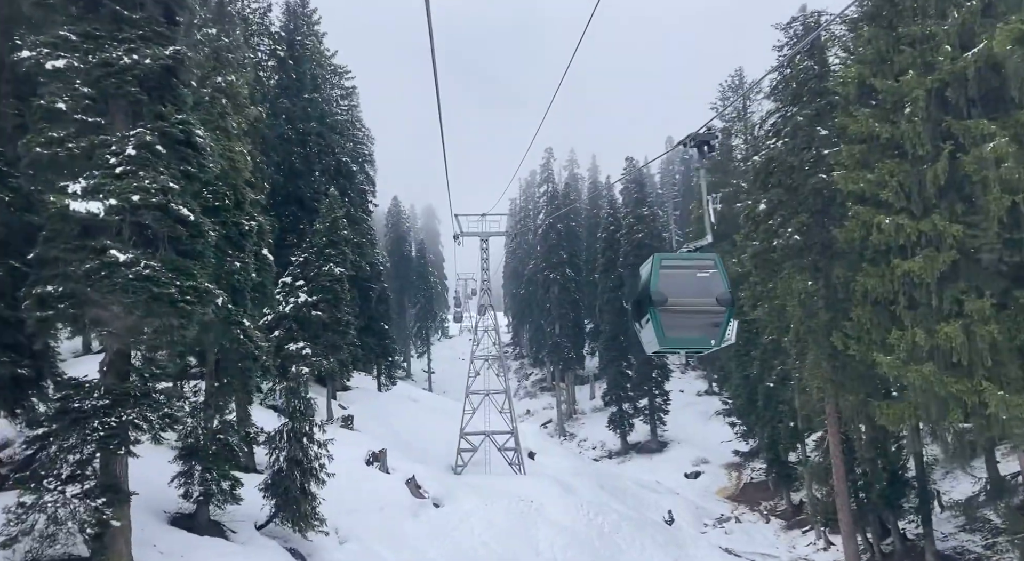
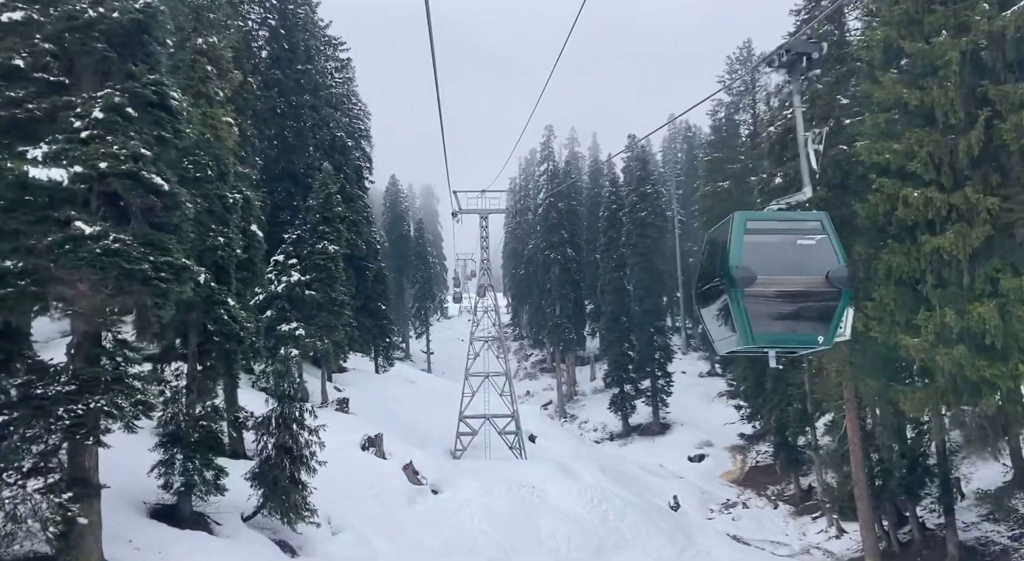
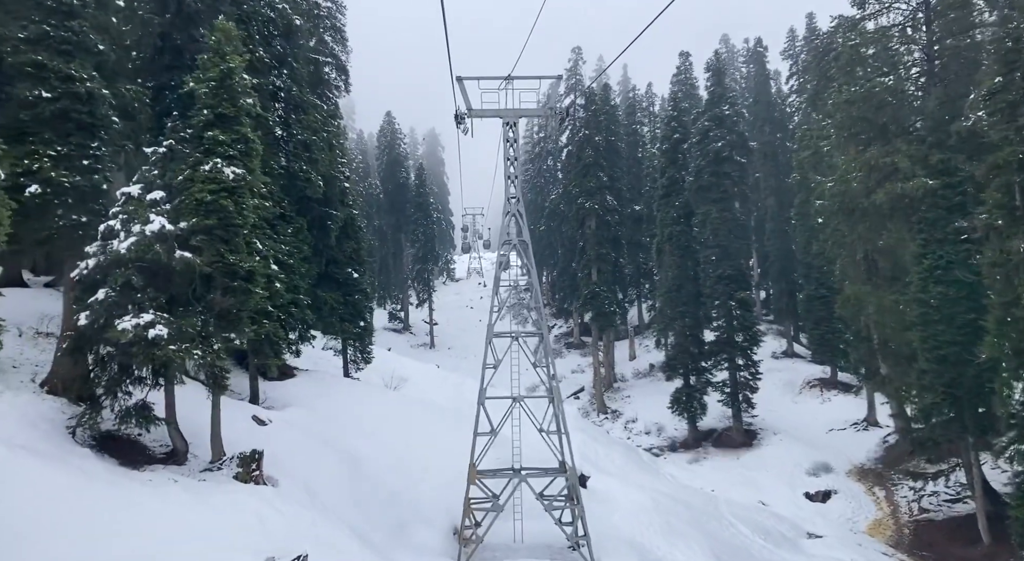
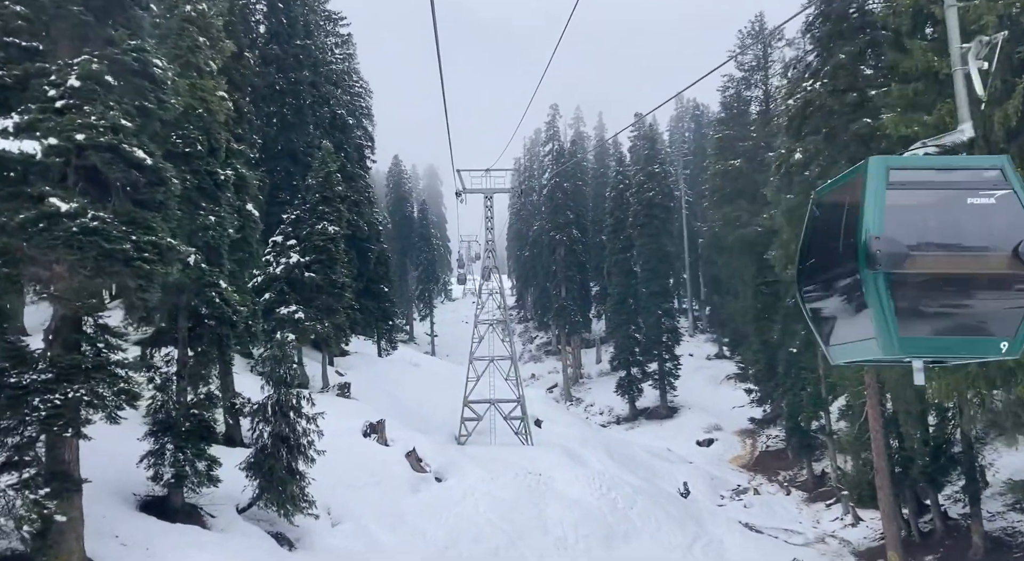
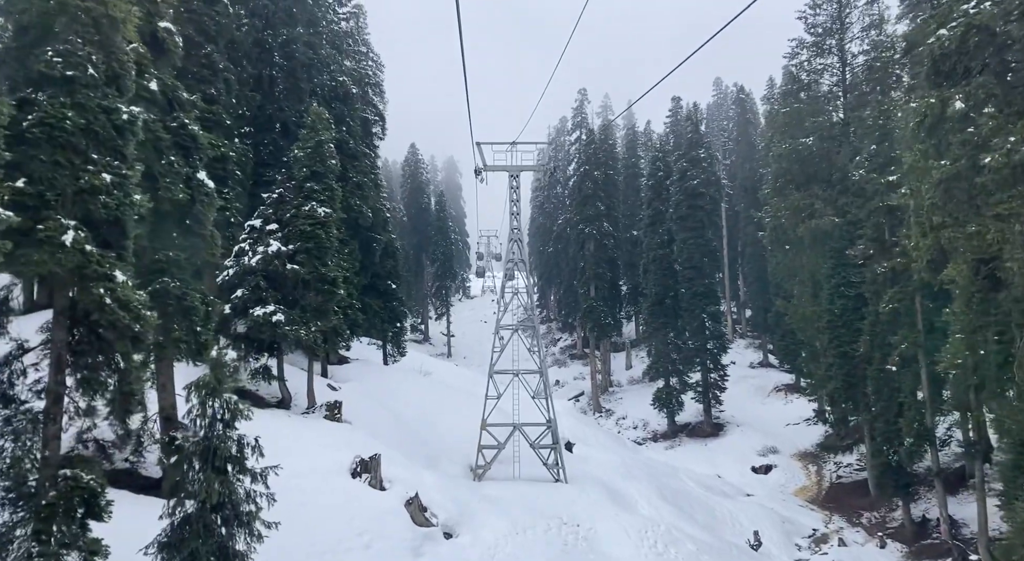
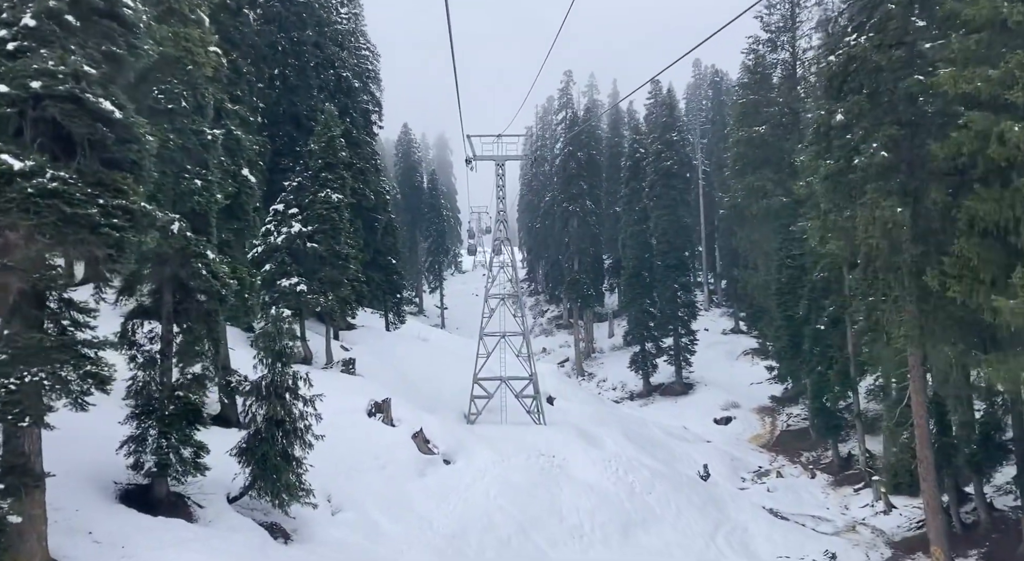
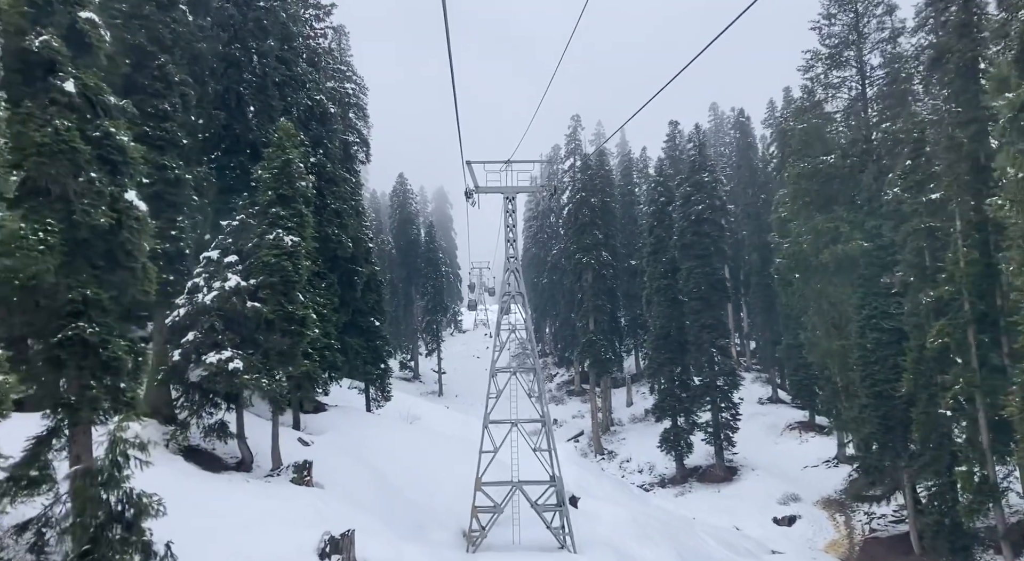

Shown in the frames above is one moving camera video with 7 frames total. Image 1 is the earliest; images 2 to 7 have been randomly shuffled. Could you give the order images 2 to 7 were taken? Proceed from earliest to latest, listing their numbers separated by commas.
2, 4, 6, 5, 7, 3
